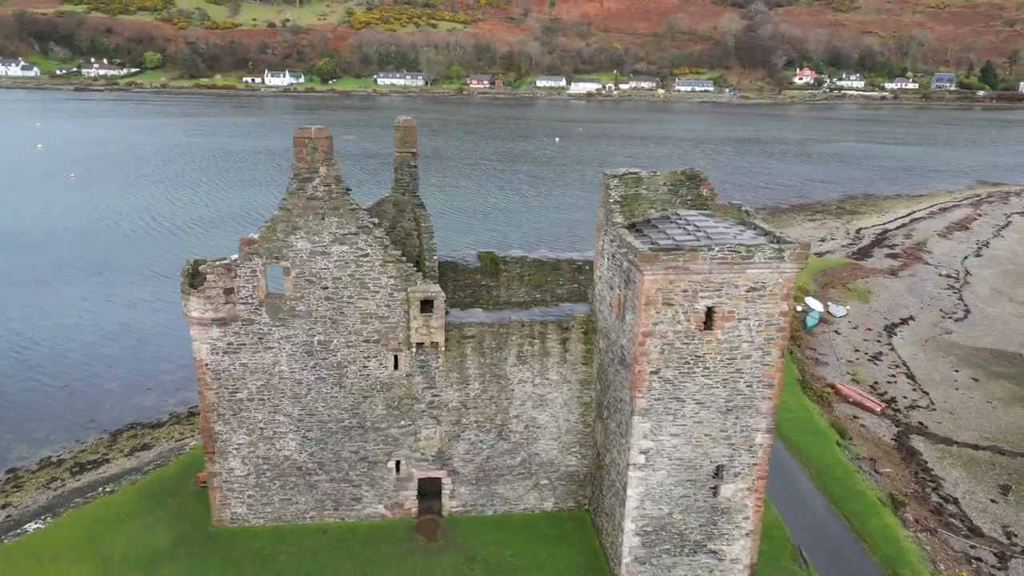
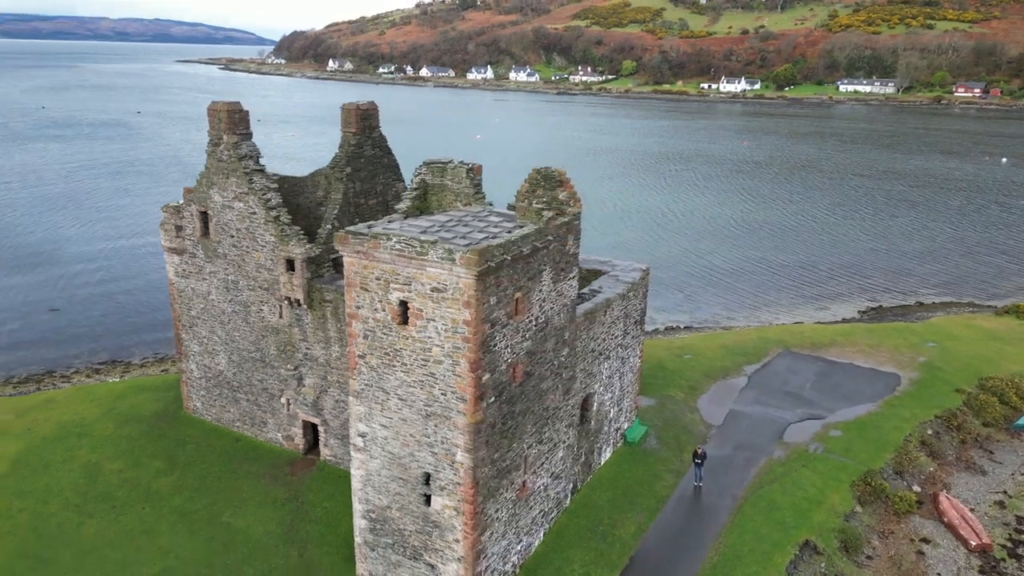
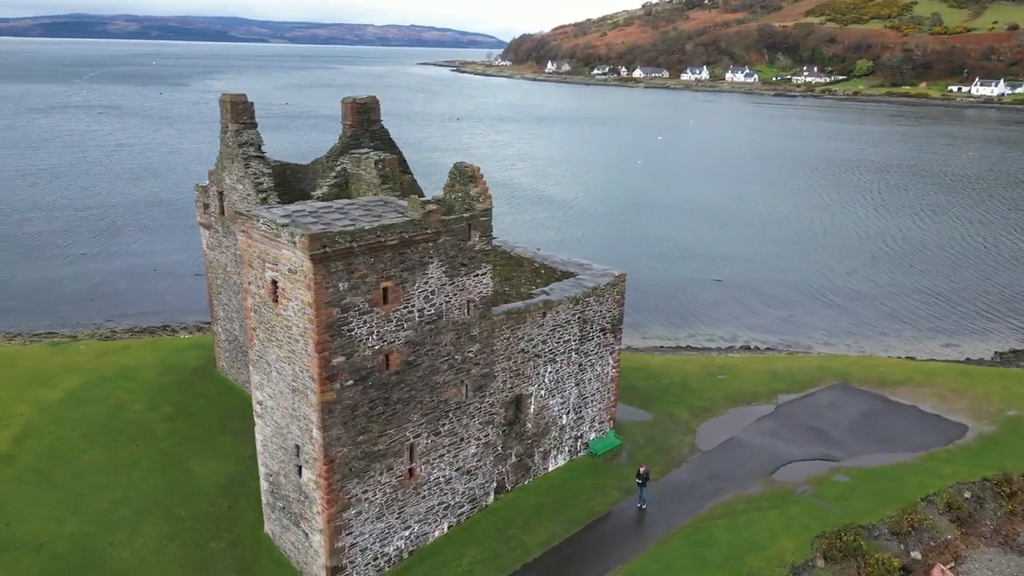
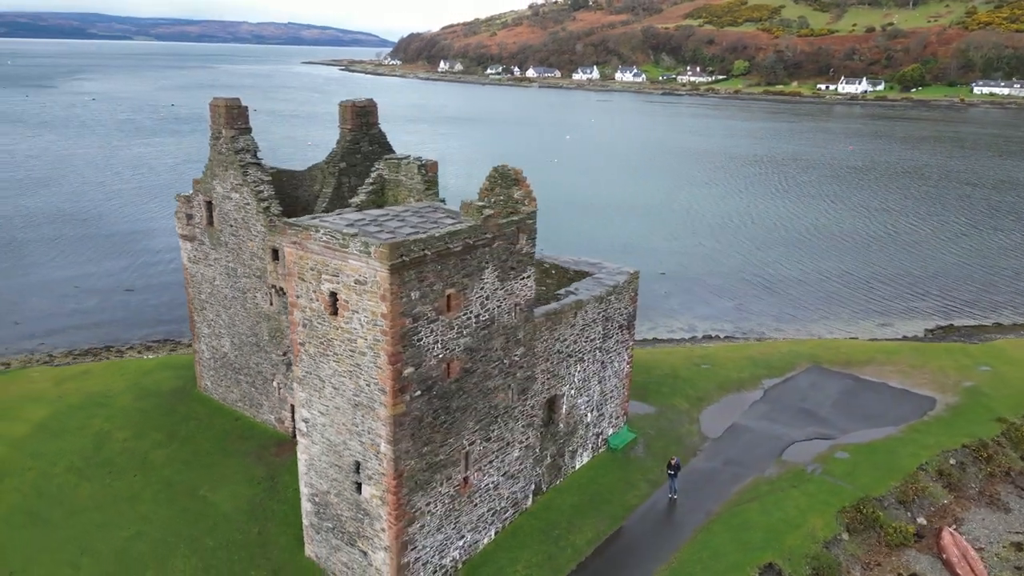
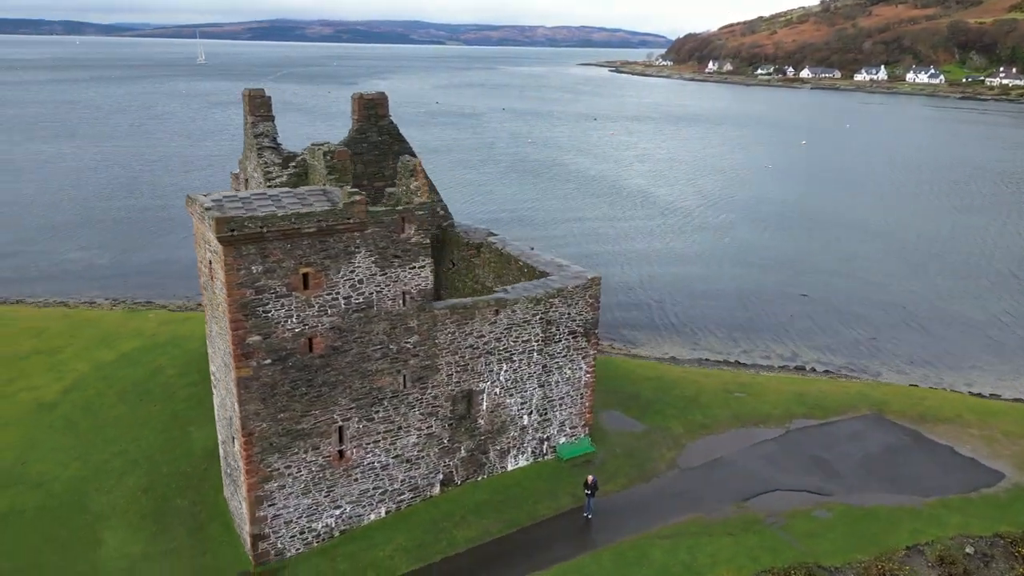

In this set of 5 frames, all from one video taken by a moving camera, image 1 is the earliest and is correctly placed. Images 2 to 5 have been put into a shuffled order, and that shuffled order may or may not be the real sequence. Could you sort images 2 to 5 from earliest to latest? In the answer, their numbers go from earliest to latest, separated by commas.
2, 4, 3, 5
